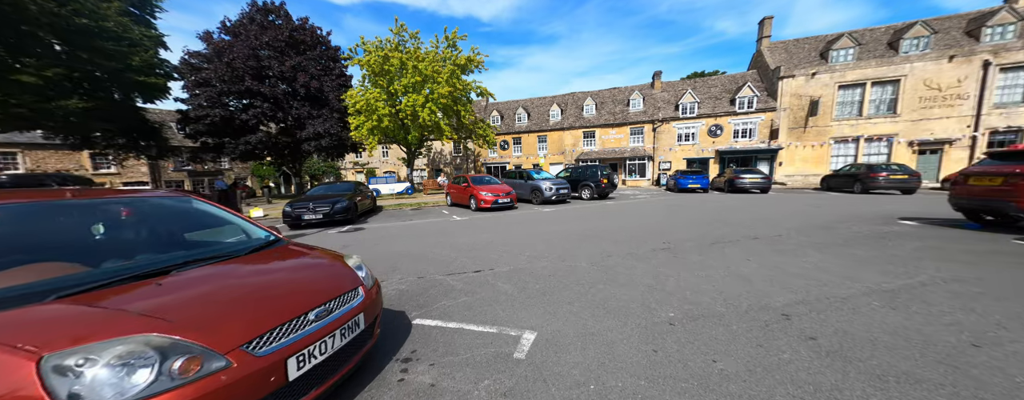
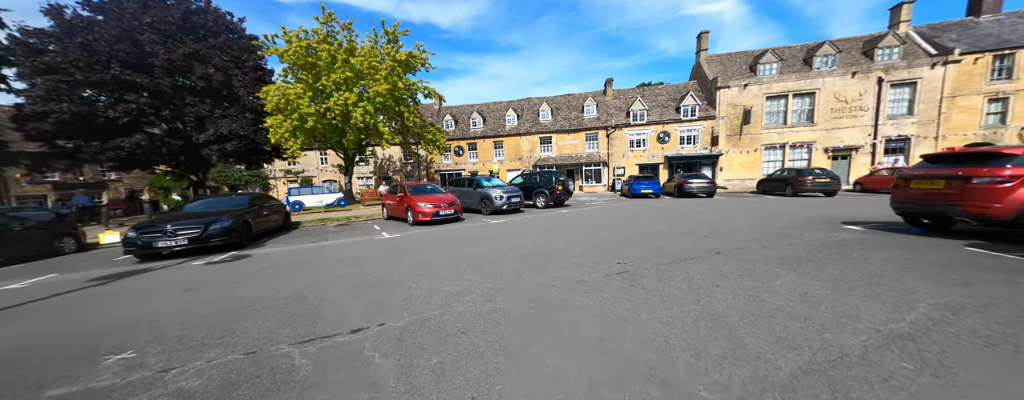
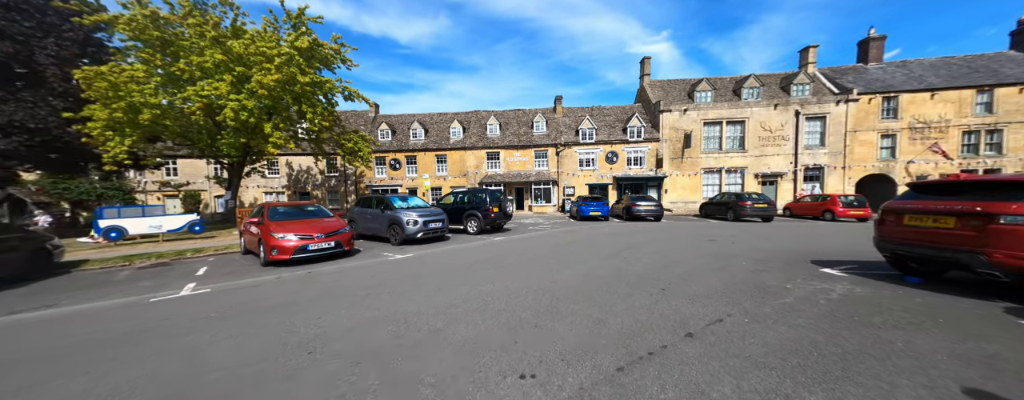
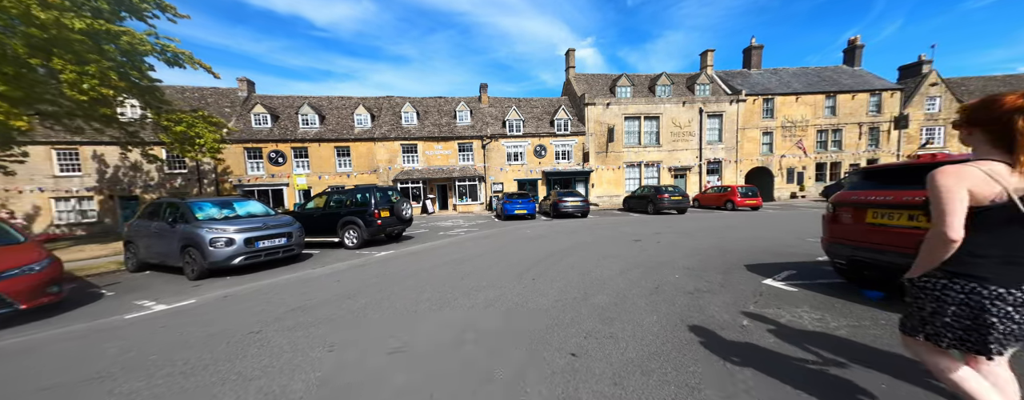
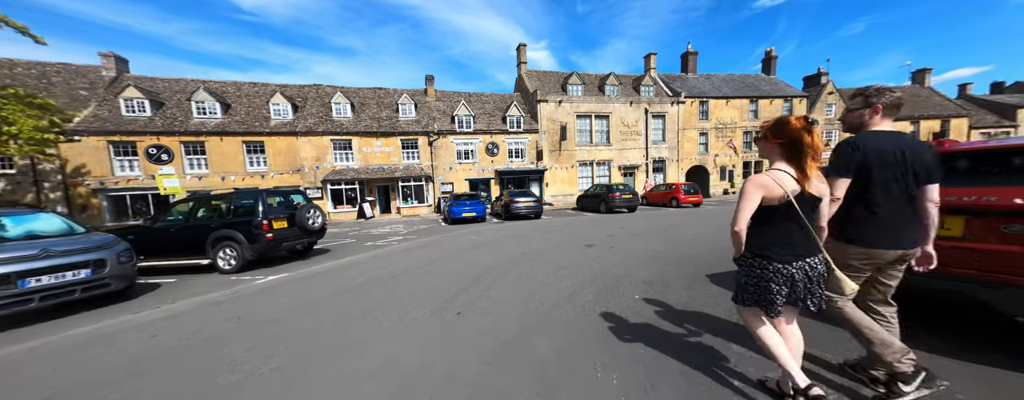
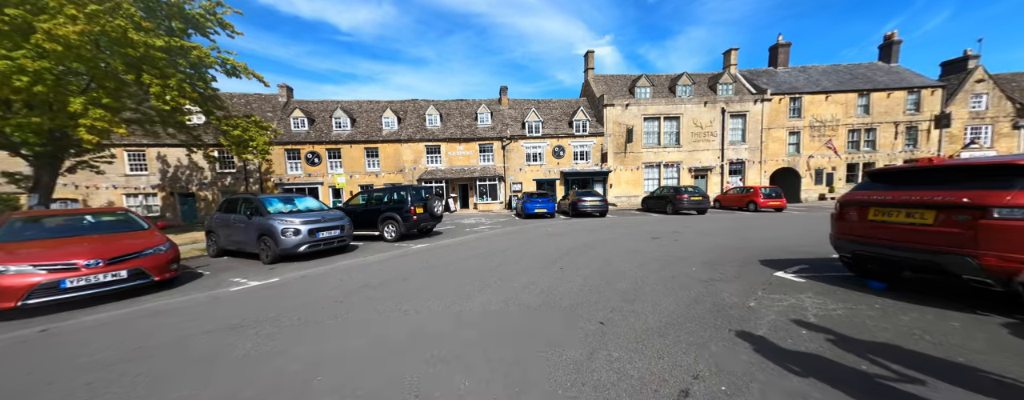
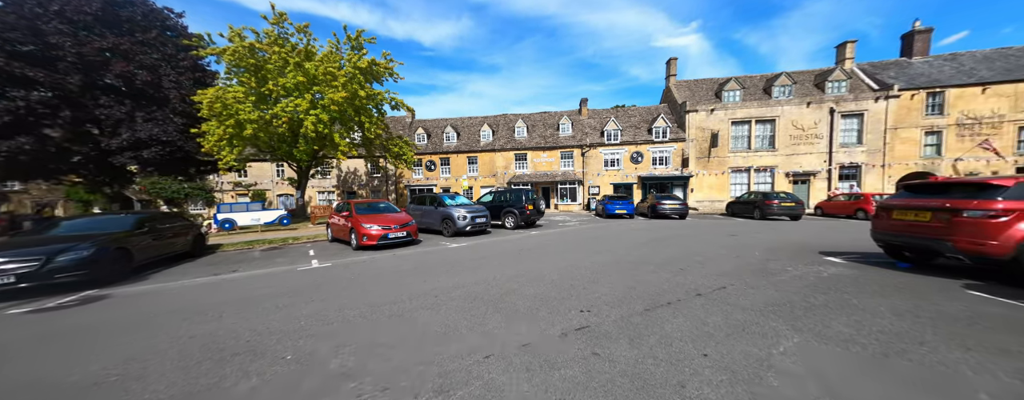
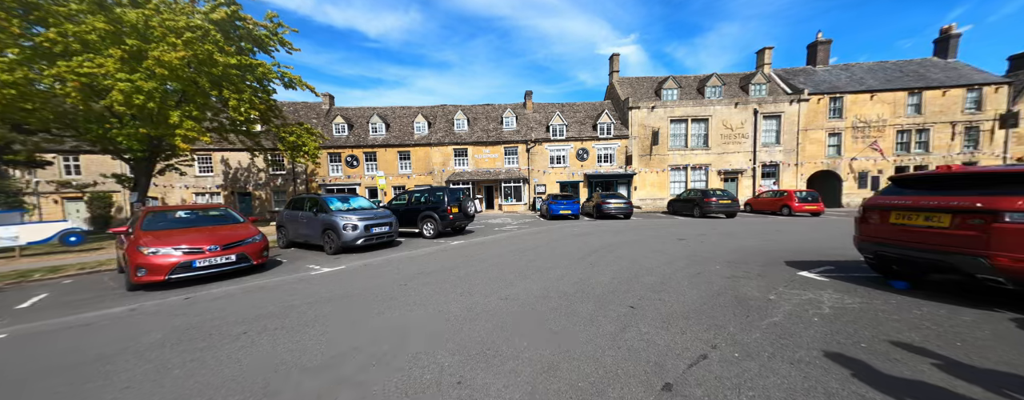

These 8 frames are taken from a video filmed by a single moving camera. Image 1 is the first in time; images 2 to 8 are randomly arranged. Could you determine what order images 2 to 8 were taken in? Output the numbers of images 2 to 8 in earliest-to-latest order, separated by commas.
2, 7, 3, 8, 6, 4, 5
